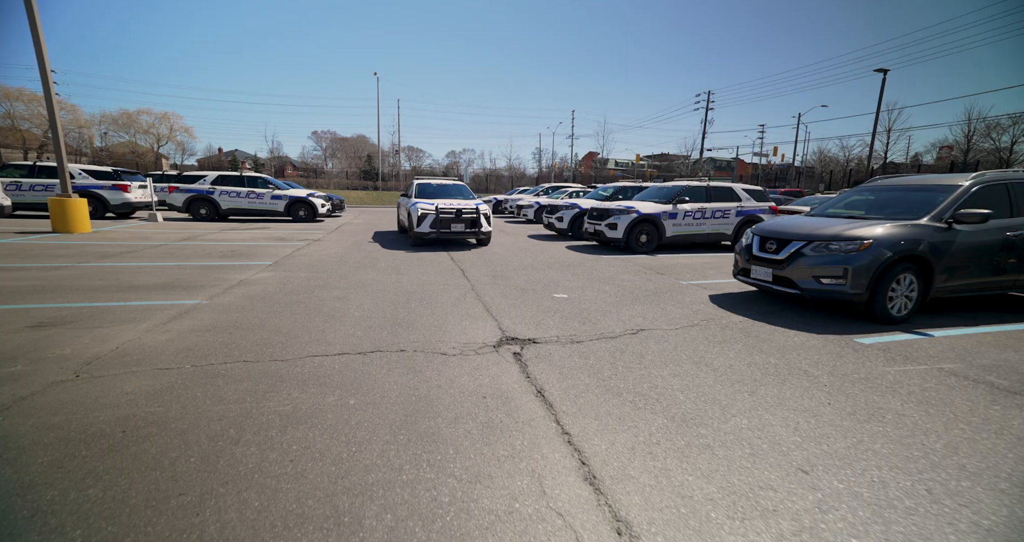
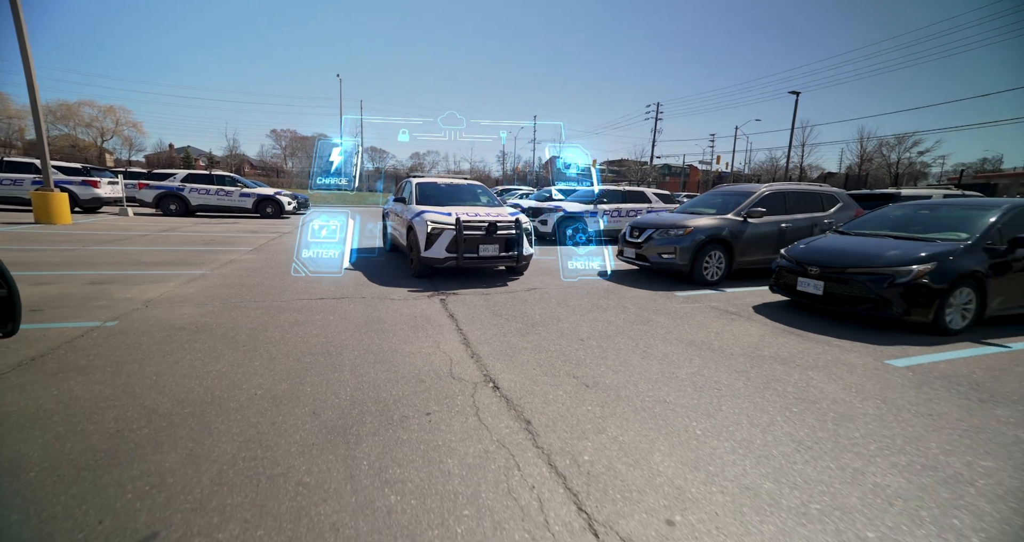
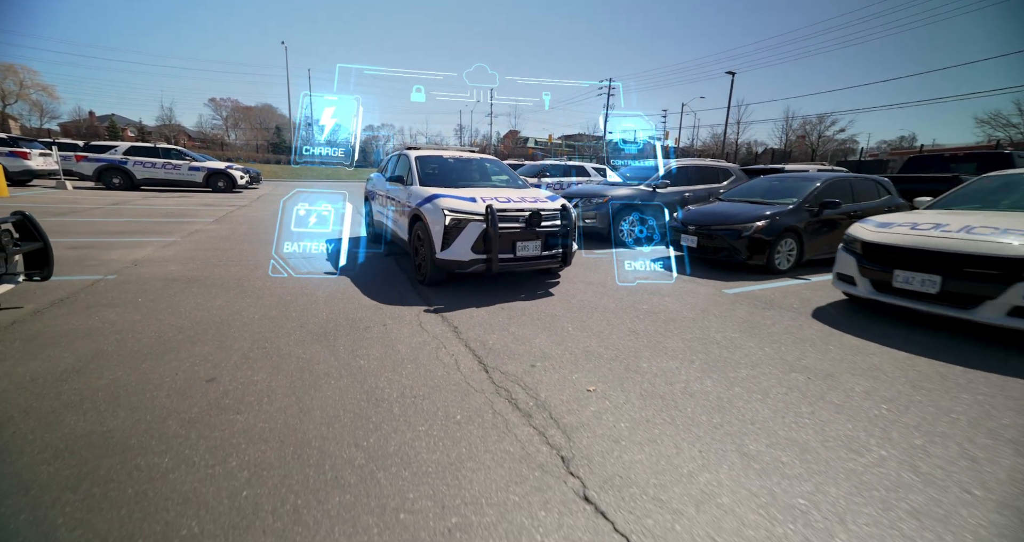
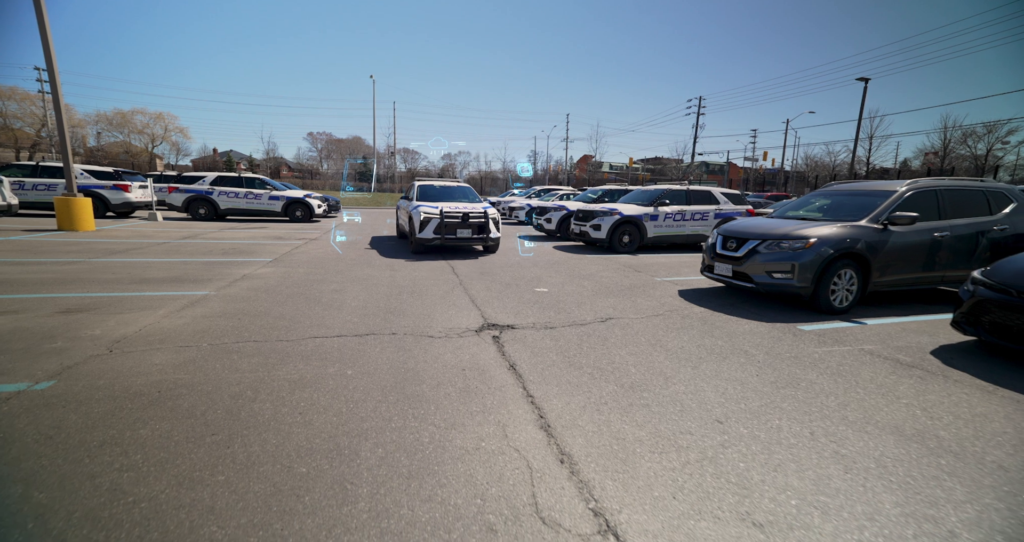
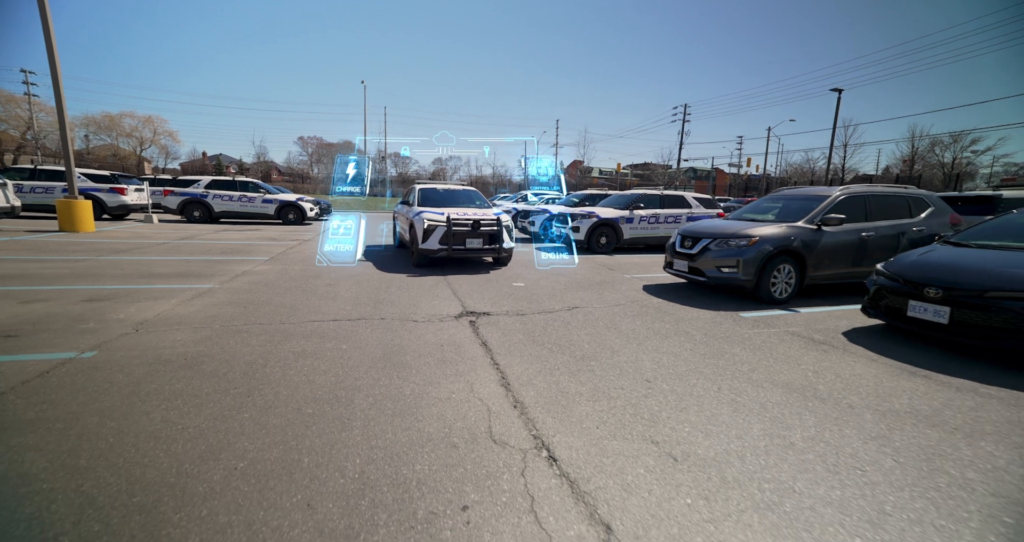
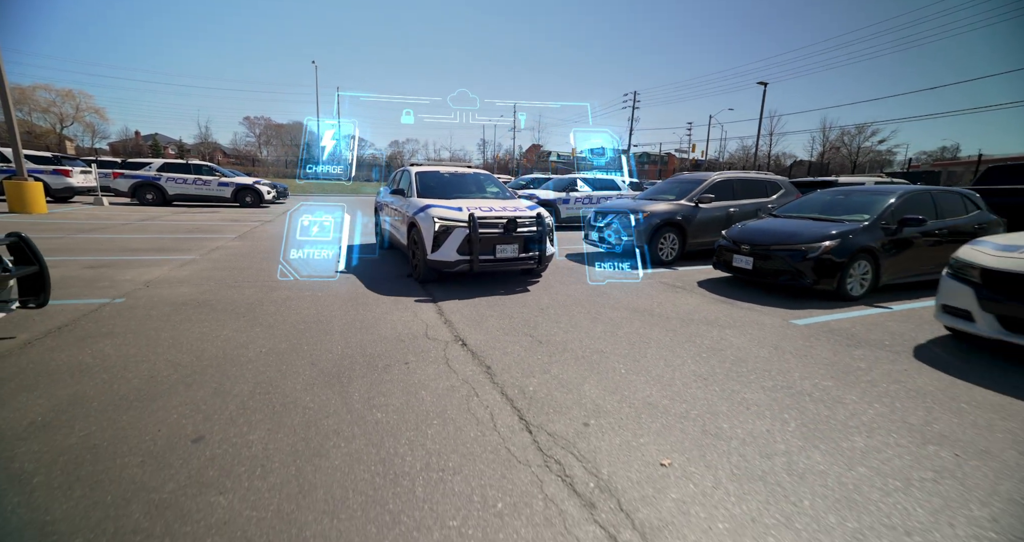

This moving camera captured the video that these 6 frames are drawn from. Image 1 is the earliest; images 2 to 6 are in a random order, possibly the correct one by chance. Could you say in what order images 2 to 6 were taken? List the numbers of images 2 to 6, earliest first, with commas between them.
4, 5, 2, 6, 3
